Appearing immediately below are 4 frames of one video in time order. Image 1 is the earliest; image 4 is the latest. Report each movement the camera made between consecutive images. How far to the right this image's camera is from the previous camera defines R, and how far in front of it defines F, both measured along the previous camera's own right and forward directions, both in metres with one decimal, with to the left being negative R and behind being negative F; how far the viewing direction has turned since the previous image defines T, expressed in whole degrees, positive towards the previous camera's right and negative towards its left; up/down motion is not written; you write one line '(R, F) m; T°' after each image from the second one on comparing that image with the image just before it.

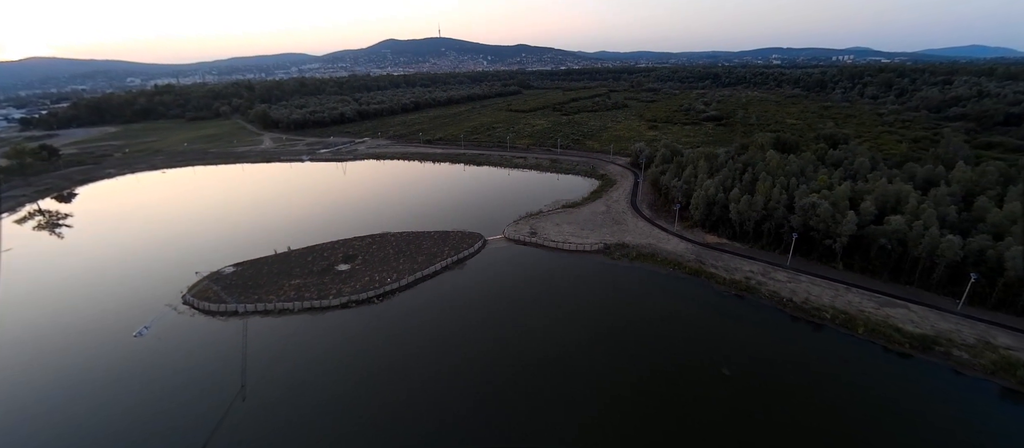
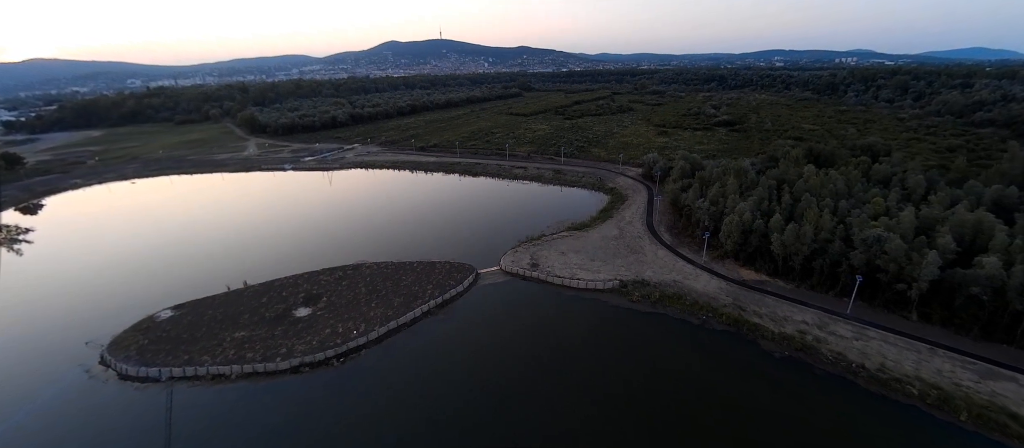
(+0.2, +4.0) m; 0°
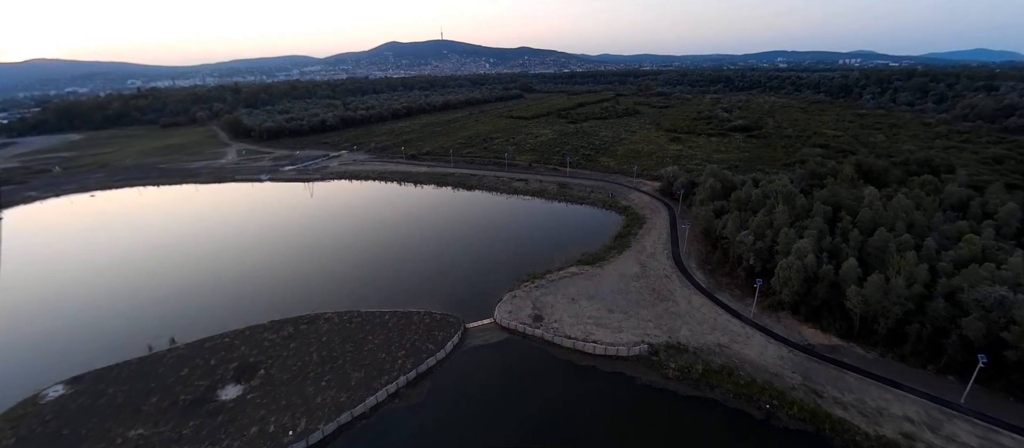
(+0.2, +4.6) m; 0°
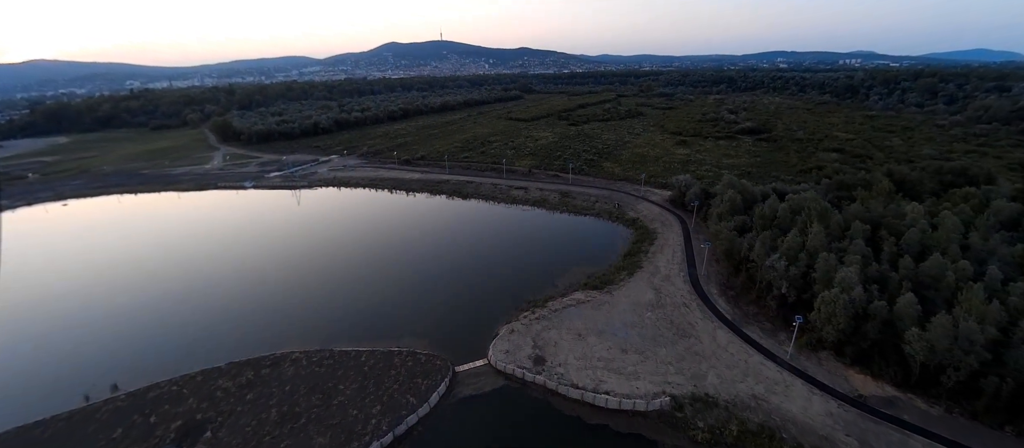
(+0.1, +2.4) m; 0°
